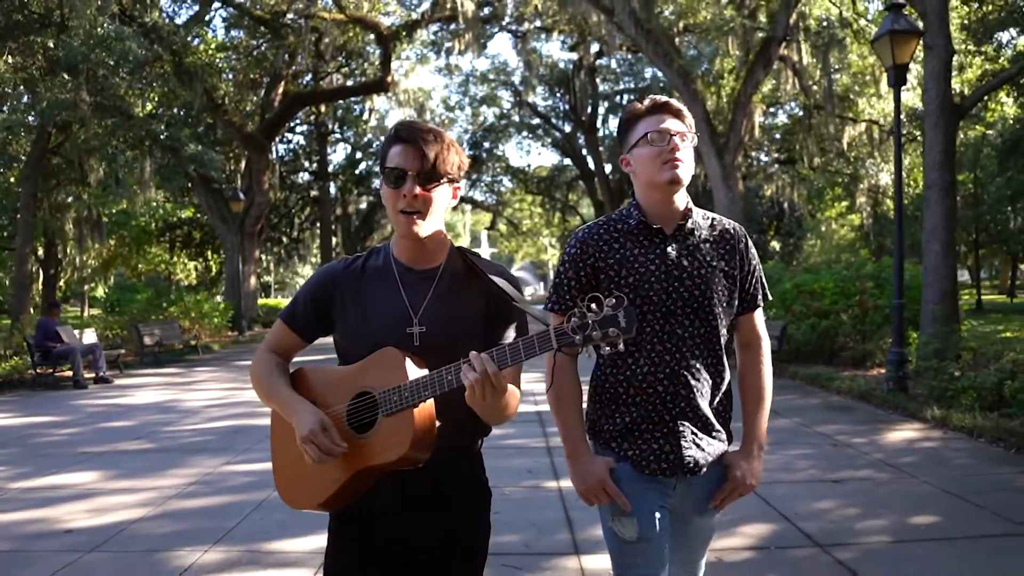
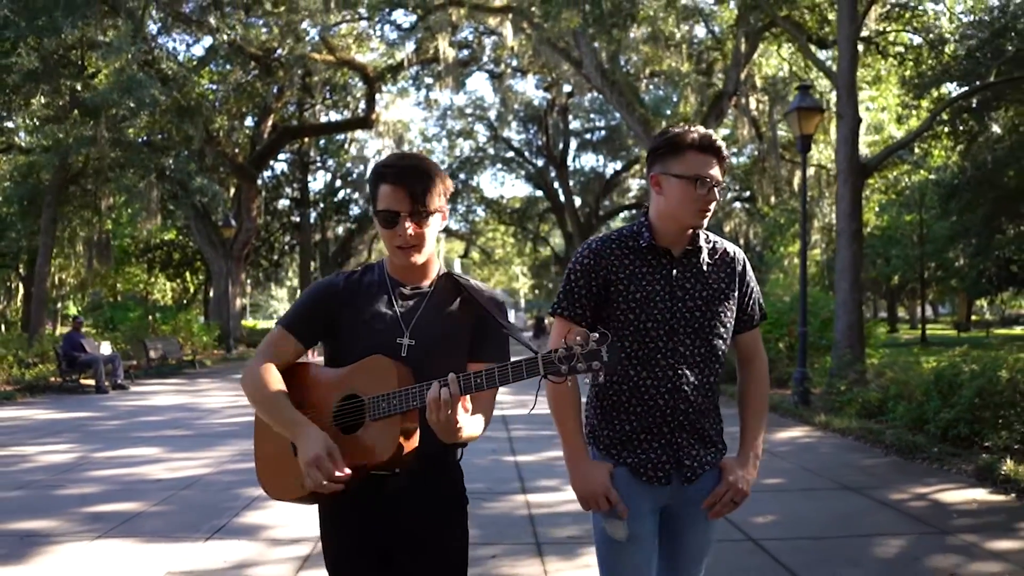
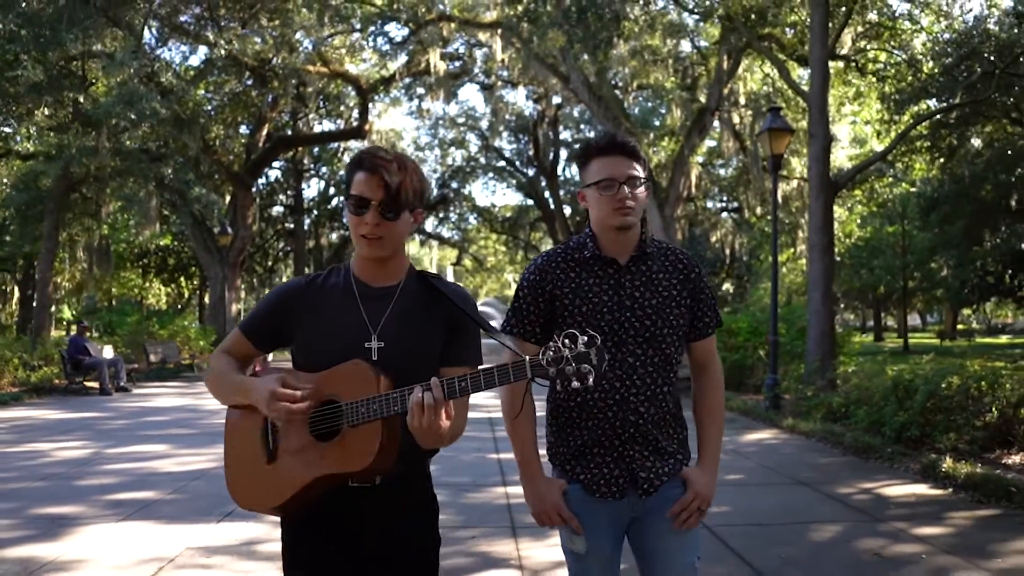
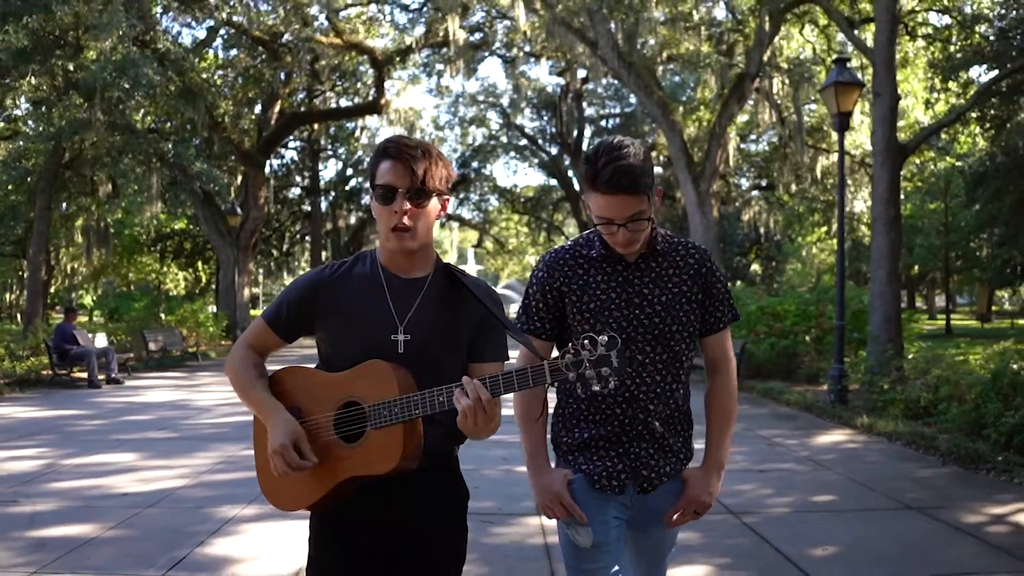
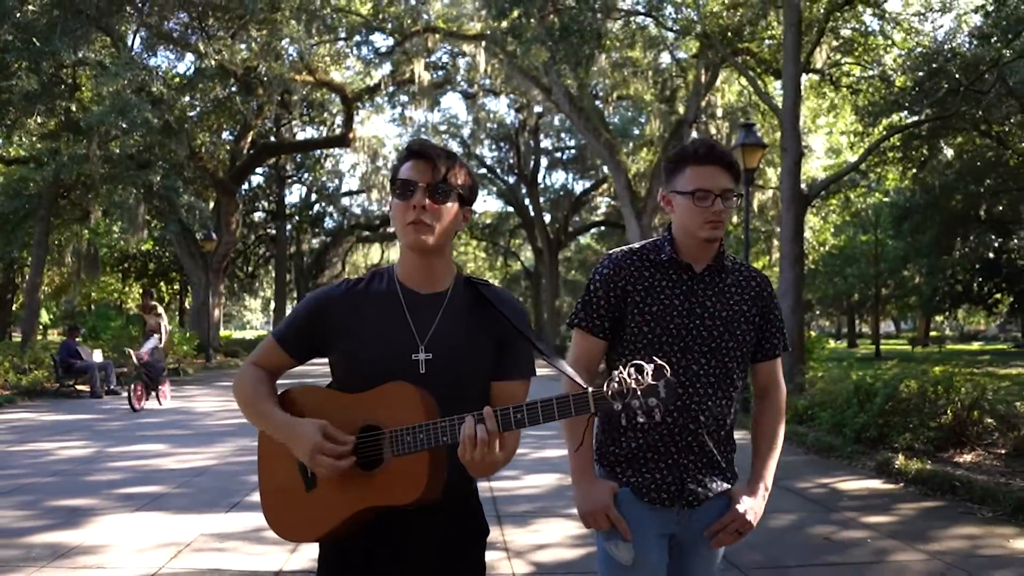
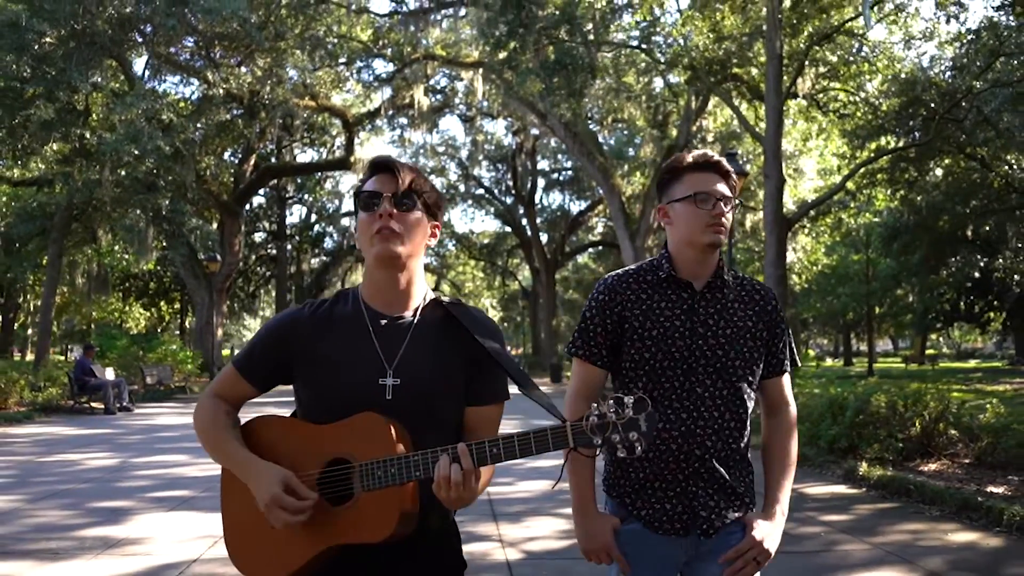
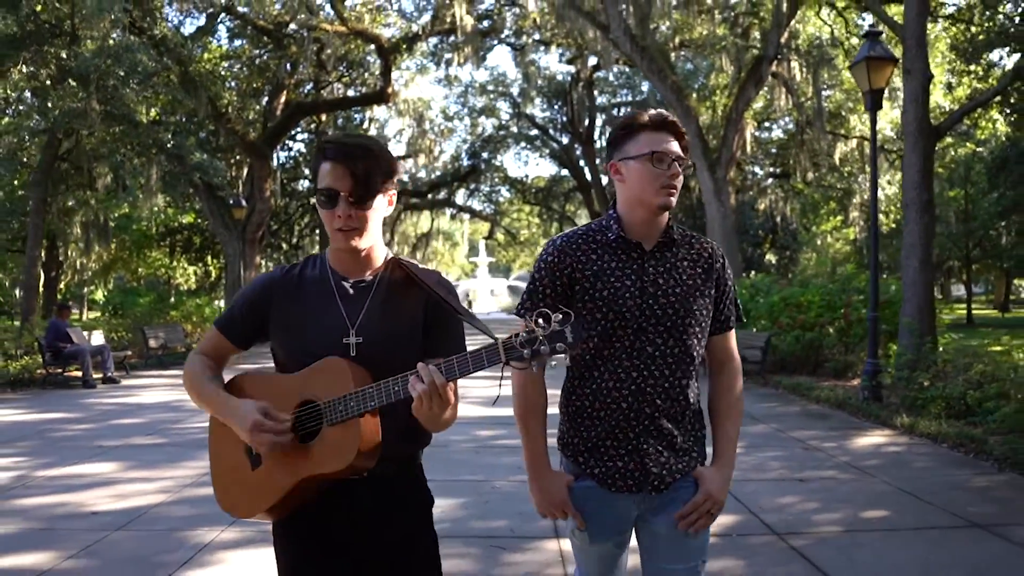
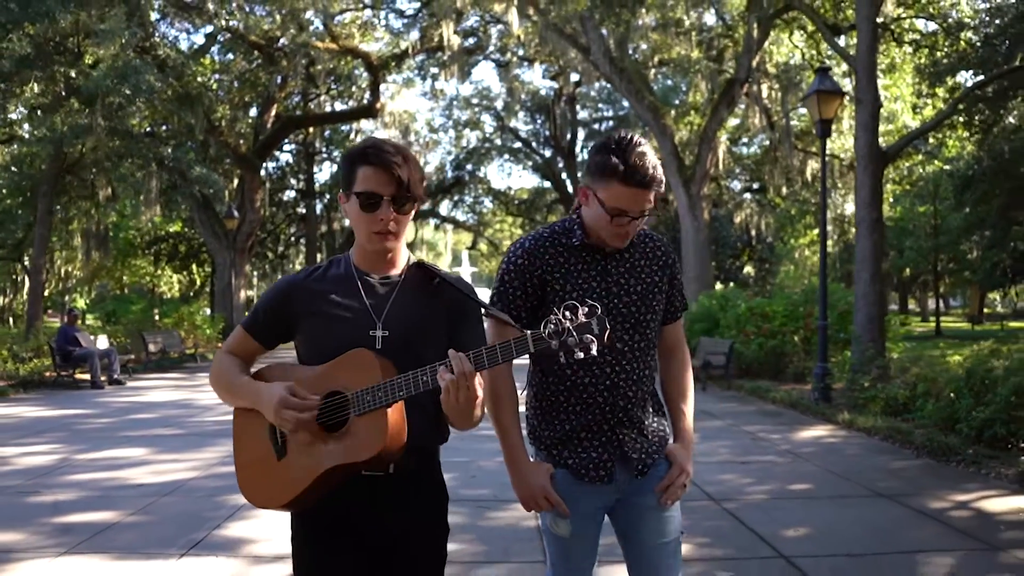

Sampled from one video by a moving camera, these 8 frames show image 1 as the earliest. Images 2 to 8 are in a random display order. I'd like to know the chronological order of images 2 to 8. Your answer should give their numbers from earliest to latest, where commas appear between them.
7, 4, 8, 2, 3, 5, 6
